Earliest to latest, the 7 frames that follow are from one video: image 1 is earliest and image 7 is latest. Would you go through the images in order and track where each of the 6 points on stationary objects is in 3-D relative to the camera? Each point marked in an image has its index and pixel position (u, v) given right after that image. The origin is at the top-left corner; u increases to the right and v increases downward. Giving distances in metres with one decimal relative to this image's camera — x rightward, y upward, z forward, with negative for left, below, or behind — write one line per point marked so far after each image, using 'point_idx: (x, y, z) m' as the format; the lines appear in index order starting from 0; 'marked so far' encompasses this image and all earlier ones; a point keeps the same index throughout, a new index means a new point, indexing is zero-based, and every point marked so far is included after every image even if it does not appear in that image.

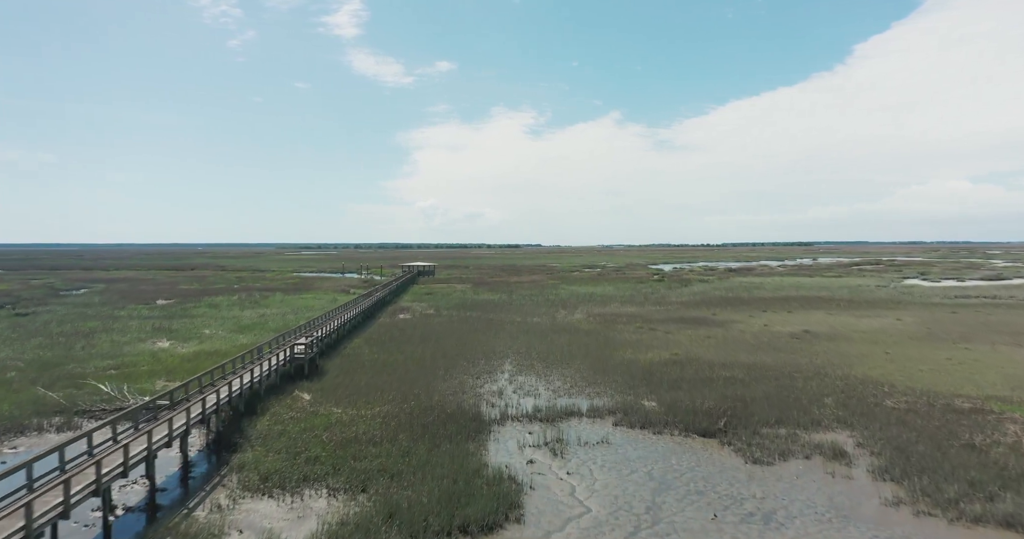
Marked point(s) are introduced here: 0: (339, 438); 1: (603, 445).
0: (-5.1, -5.0, +15.7) m
1: (+2.8, -5.4, +16.5) m
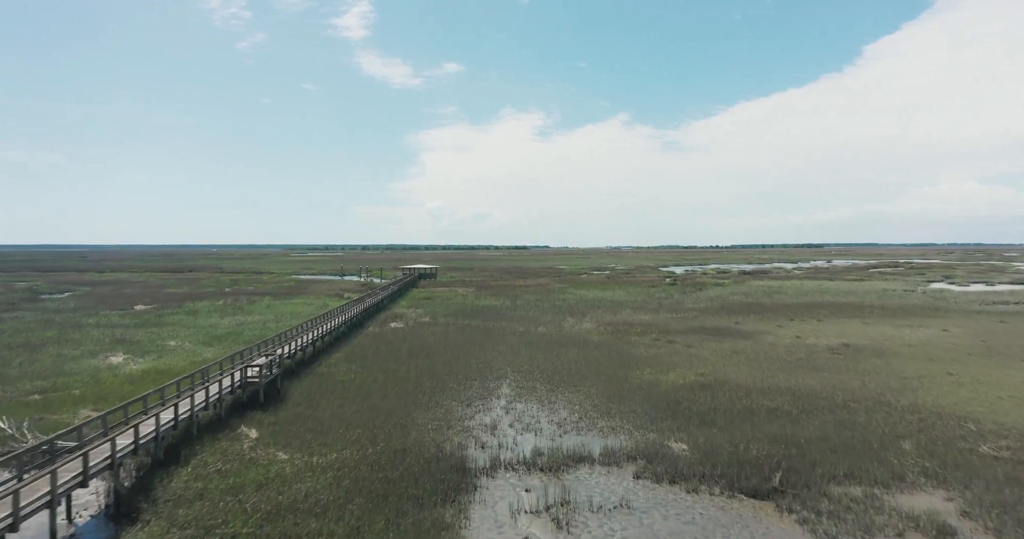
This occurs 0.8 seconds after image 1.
0: (-5.3, -5.2, +11.9) m
1: (+2.6, -5.7, +12.5) m
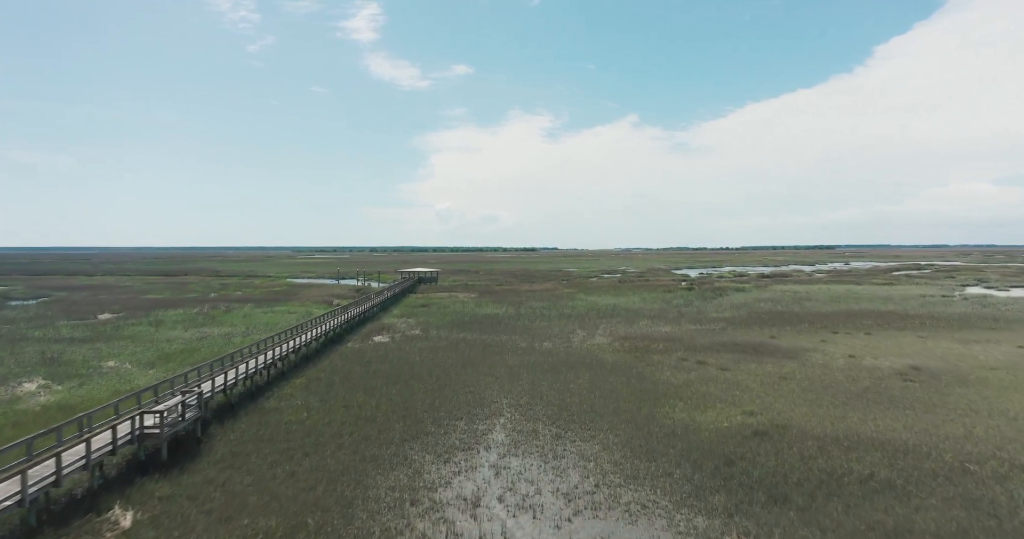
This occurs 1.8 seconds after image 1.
0: (-5.7, -5.5, +6.8) m
1: (+2.2, -6.0, +7.3) m
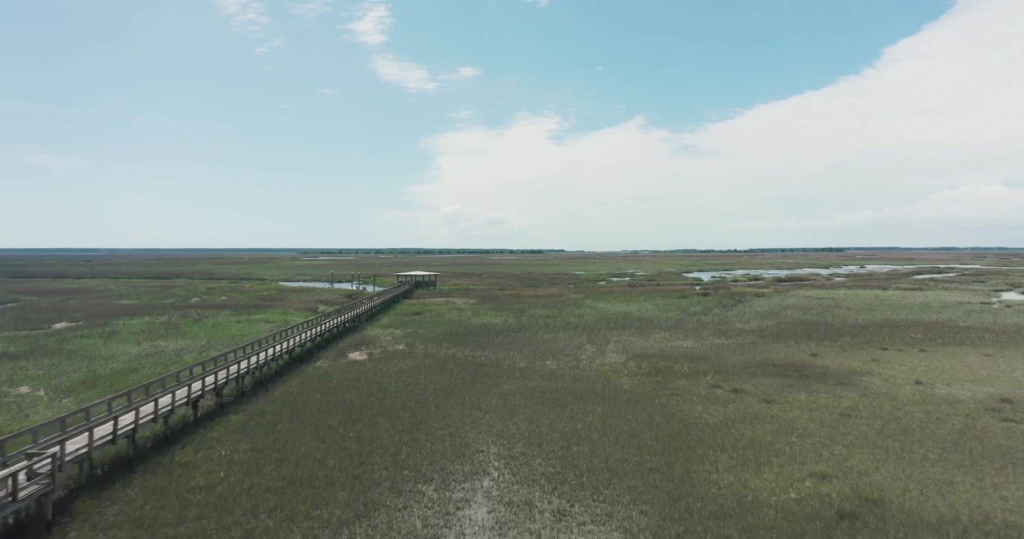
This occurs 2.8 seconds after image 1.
0: (-6.2, -5.7, +2.0) m
1: (+1.8, -6.2, +2.5) m
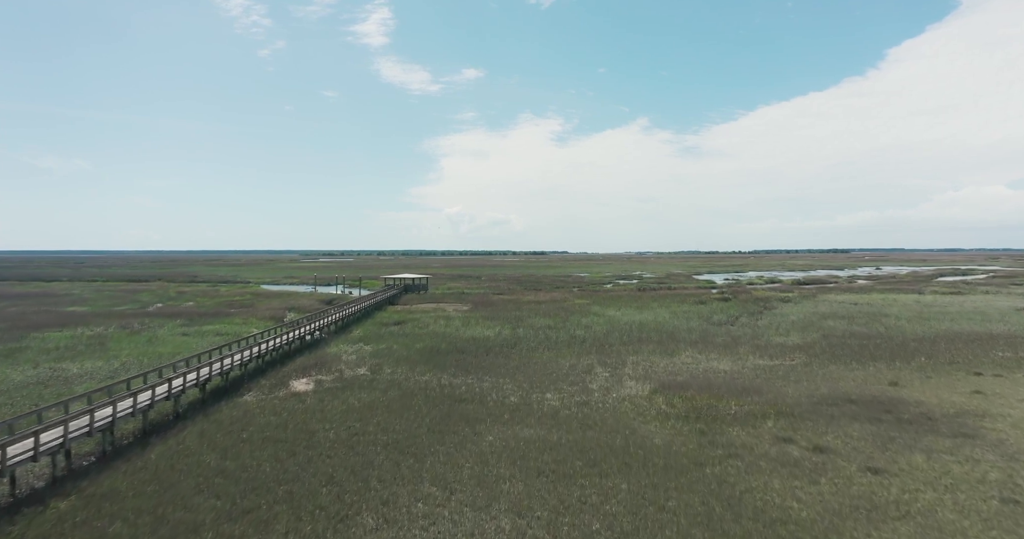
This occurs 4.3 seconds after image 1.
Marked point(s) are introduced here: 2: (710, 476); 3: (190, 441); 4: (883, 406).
0: (-6.8, -5.8, -4.7) m
1: (+1.2, -6.3, -4.3) m
2: (+5.1, -5.2, +13.7) m
3: (-9.7, -5.2, +16.3) m
4: (+13.8, -5.0, +20.0) m
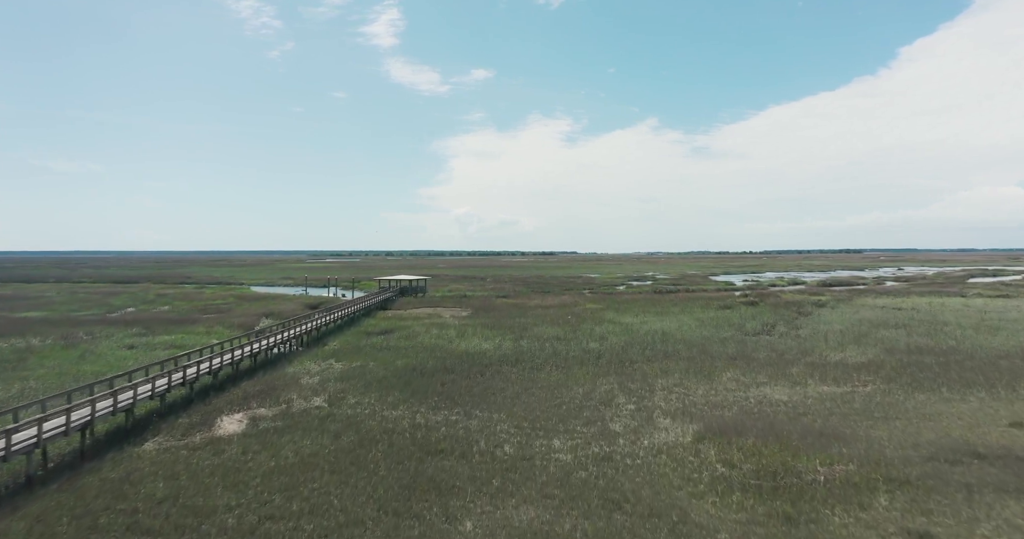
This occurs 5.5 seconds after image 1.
0: (-7.4, -5.9, -10.2) m
1: (+0.6, -6.3, -9.9) m
2: (+4.8, -5.3, +8.0) m
3: (-10.0, -5.2, +10.9) m
4: (+13.6, -5.1, +14.2) m
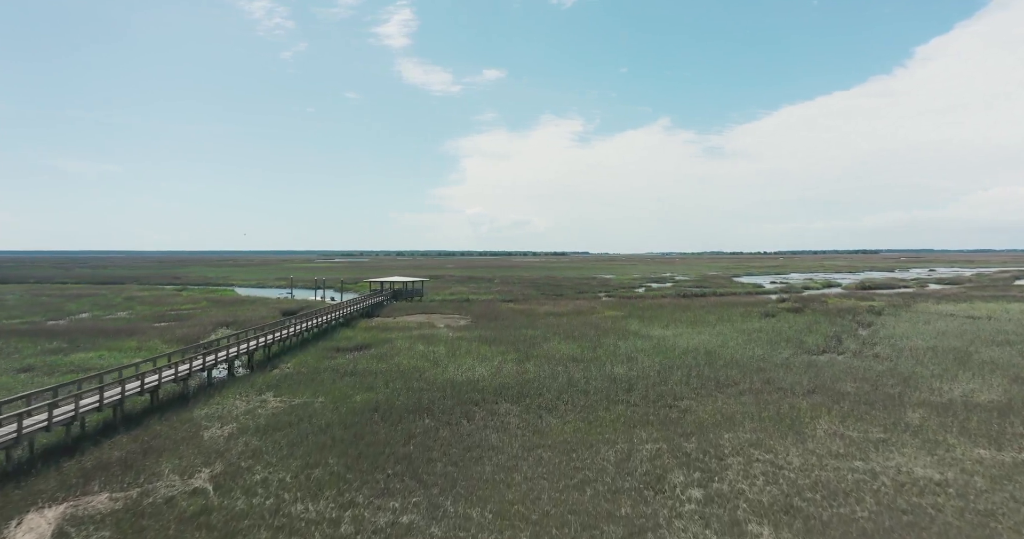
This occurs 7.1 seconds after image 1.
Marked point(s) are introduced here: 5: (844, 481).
0: (-8.2, -5.9, -17.2) m
1: (-0.2, -6.4, -17.2) m
2: (+4.4, -5.4, +0.7) m
3: (-10.3, -5.3, +3.8) m
4: (+13.3, -5.2, +6.7) m
5: (+8.0, -5.0, +13.2) m
